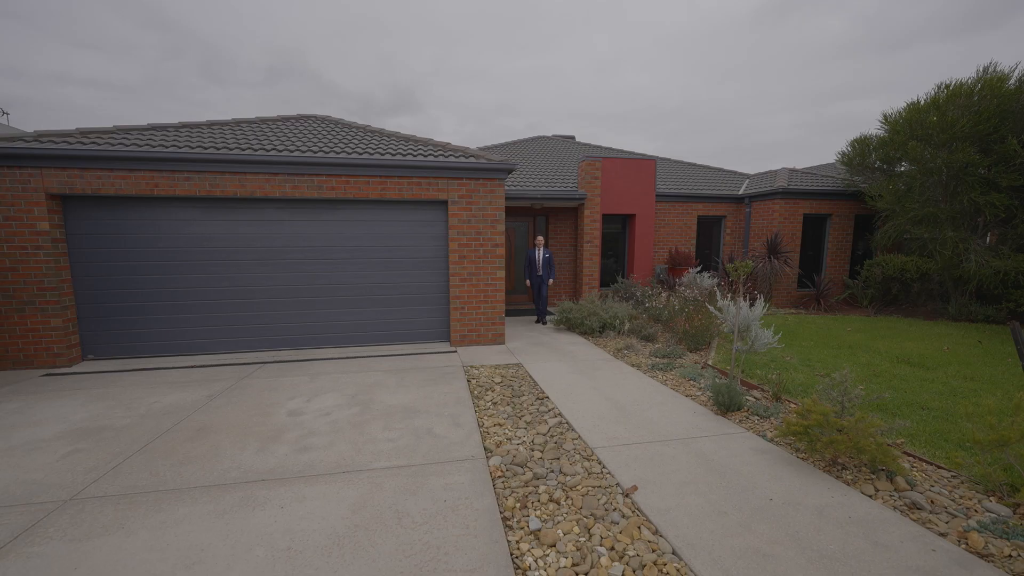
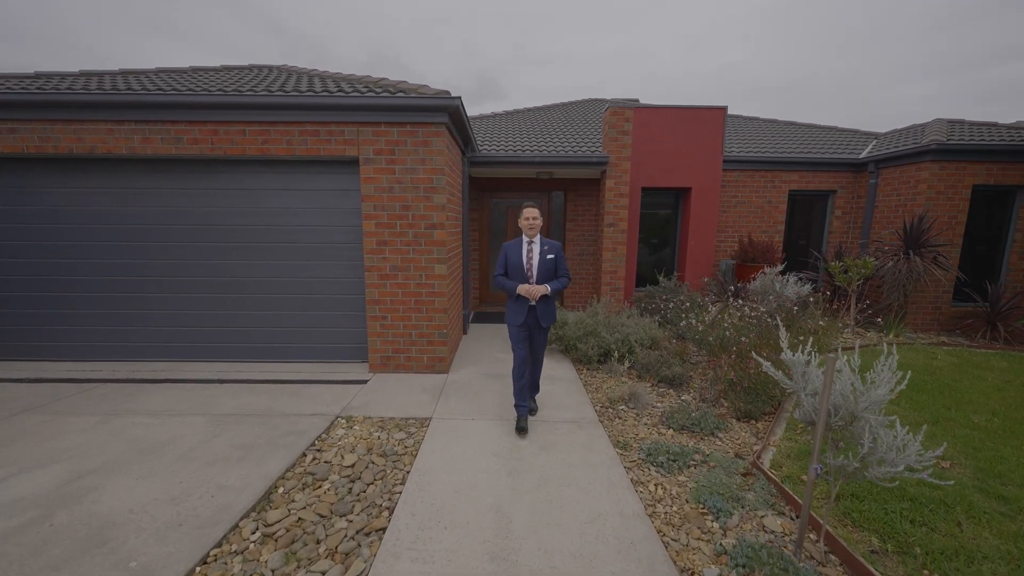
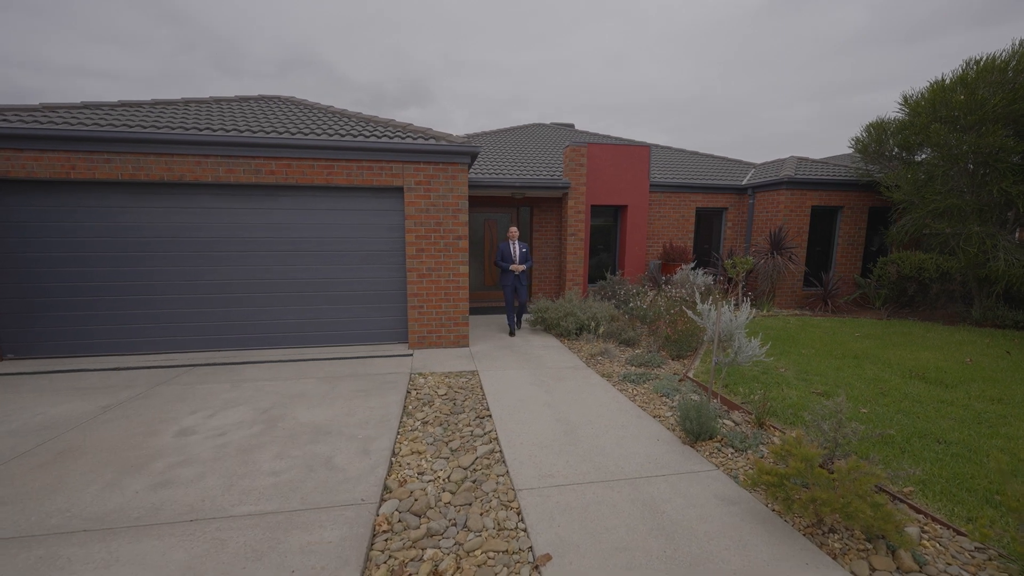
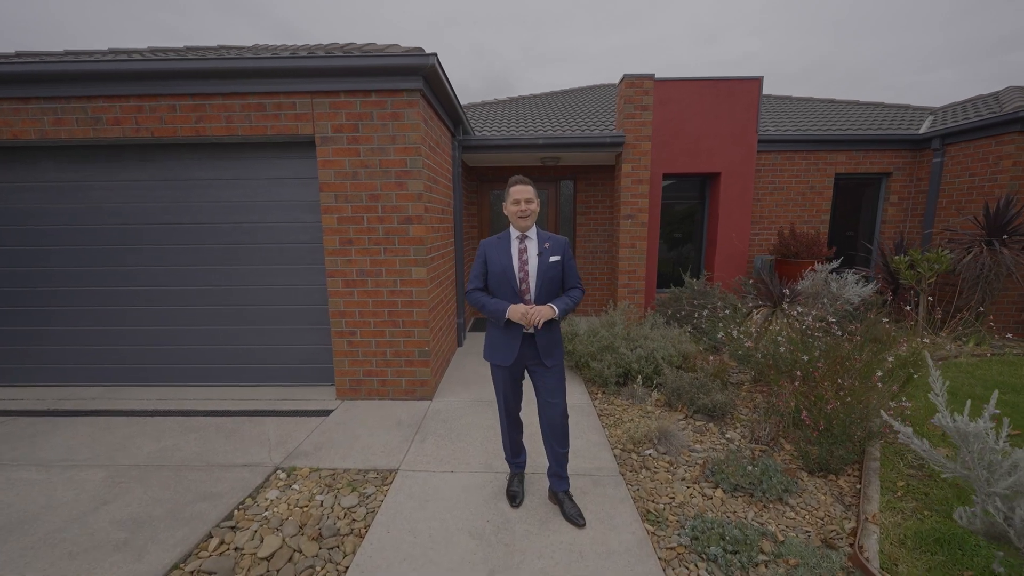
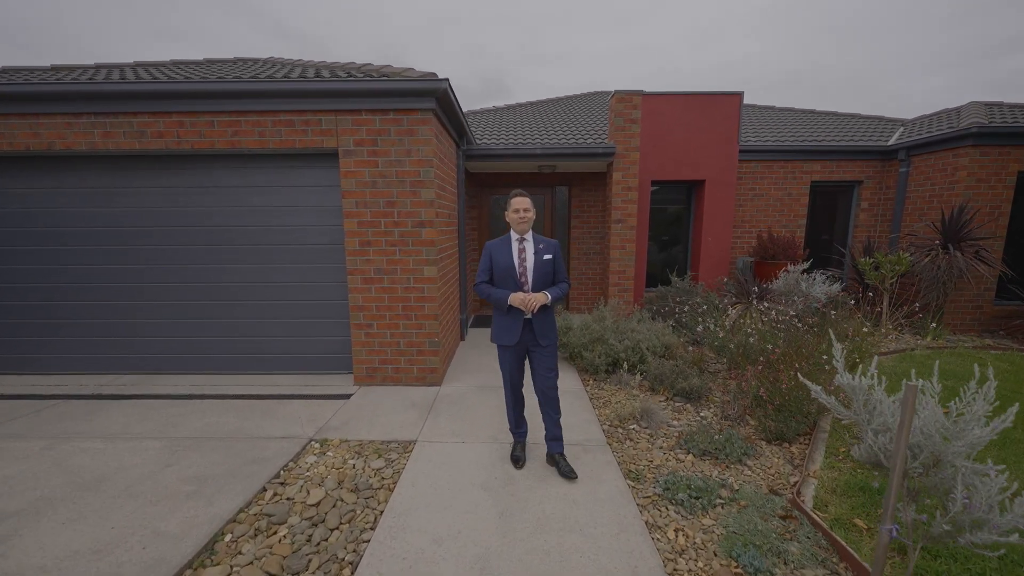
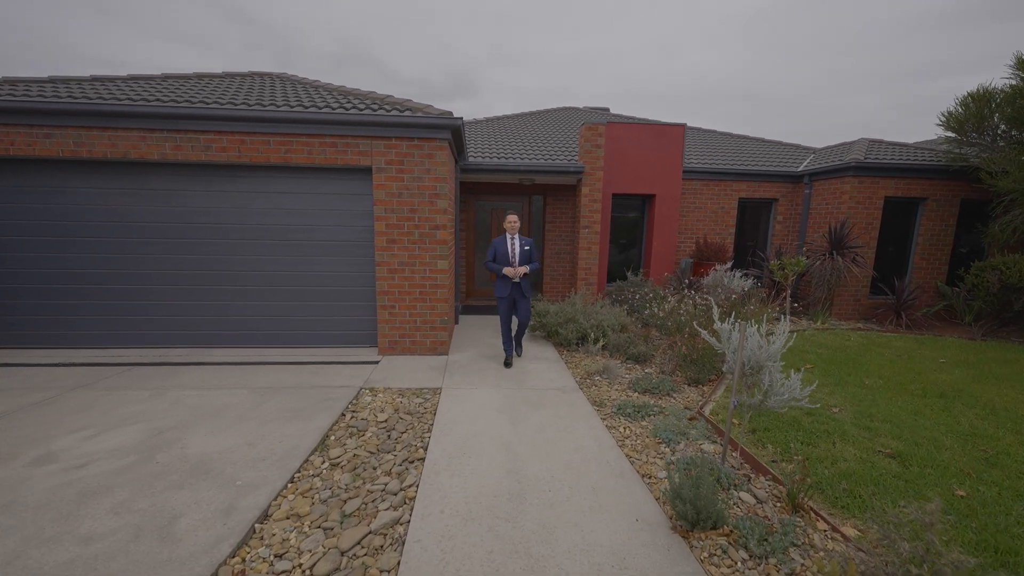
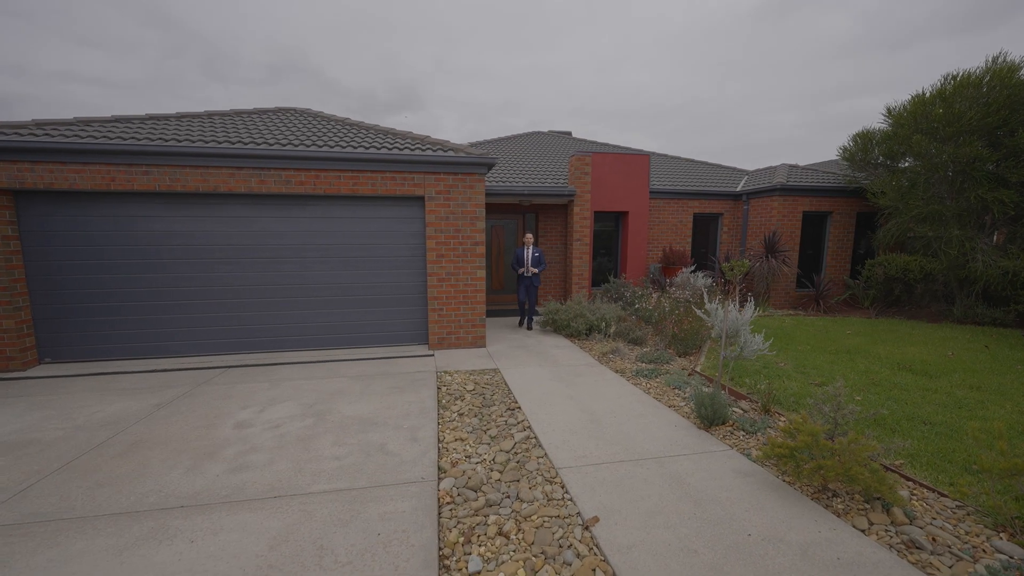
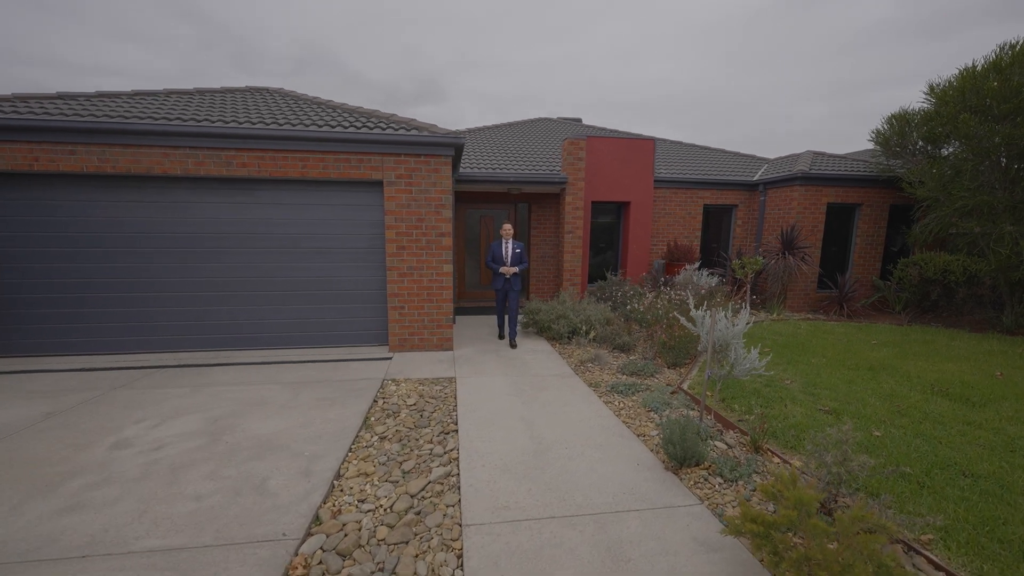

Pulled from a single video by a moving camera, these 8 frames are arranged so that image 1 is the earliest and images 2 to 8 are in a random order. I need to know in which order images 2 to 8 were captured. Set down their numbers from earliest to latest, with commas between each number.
7, 3, 8, 6, 2, 5, 4
